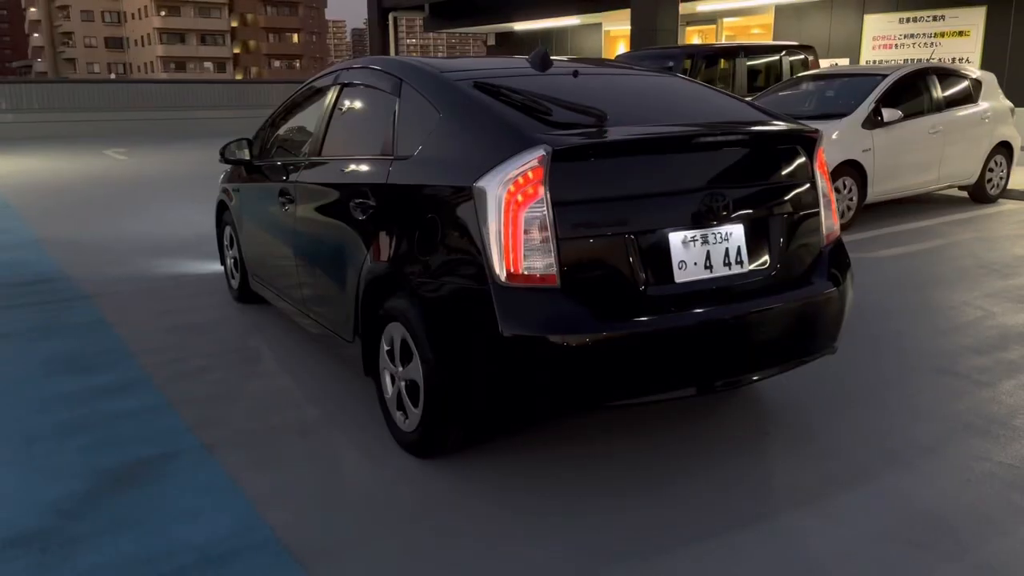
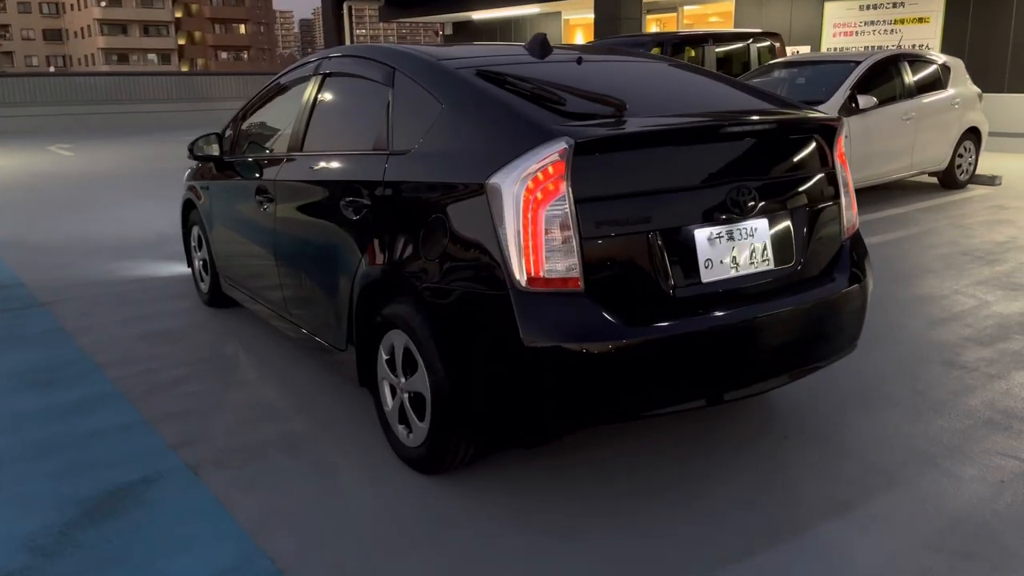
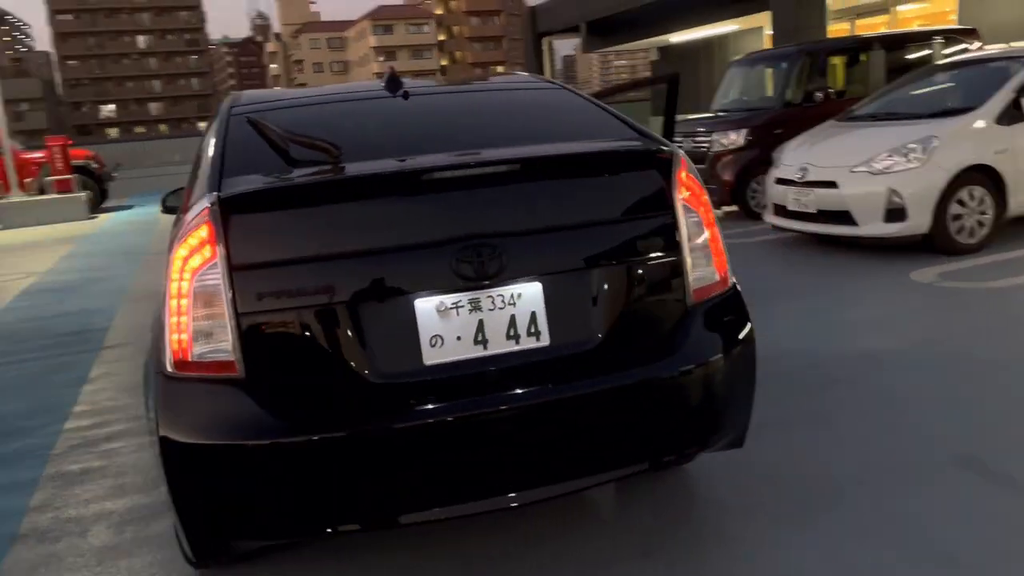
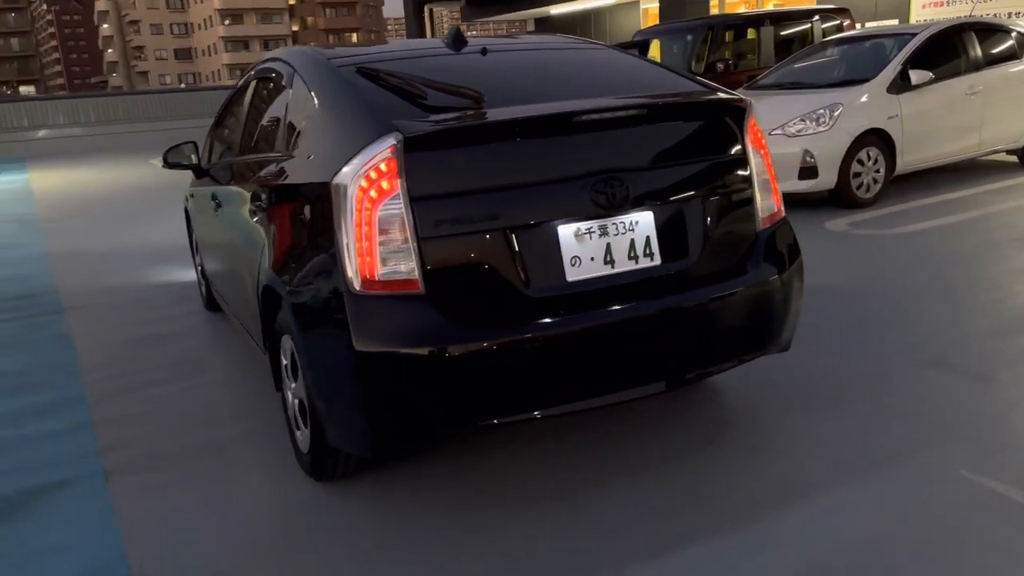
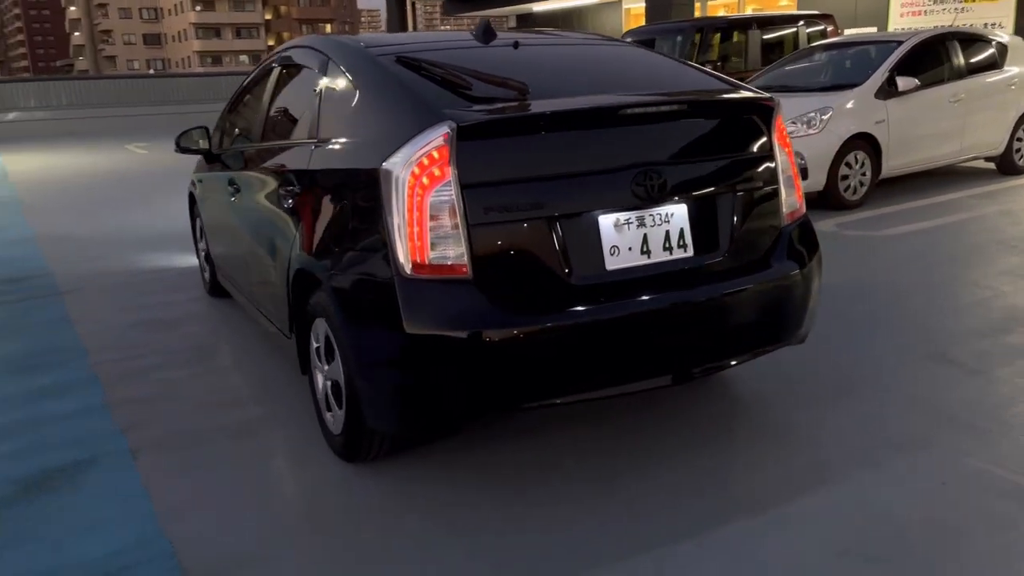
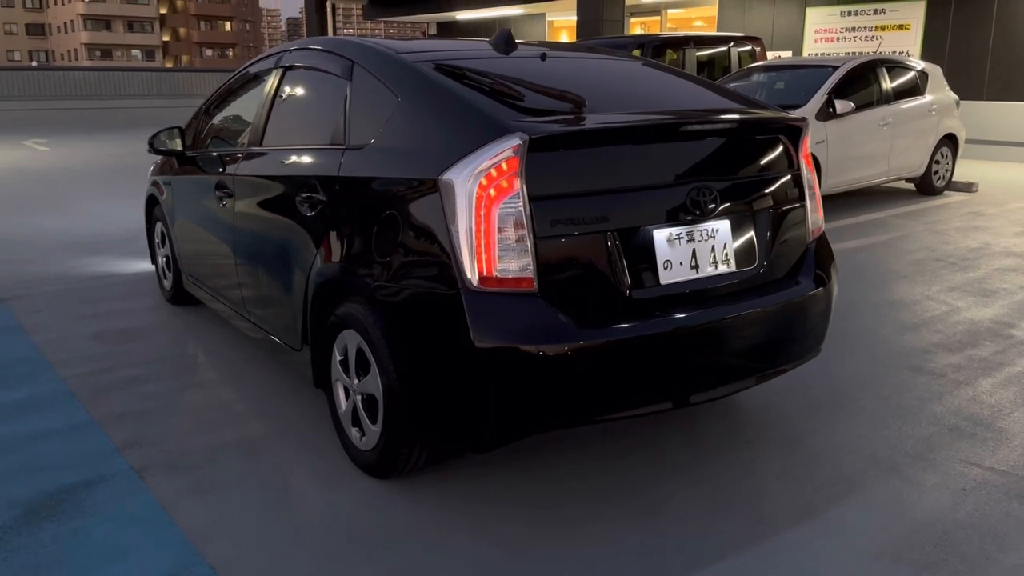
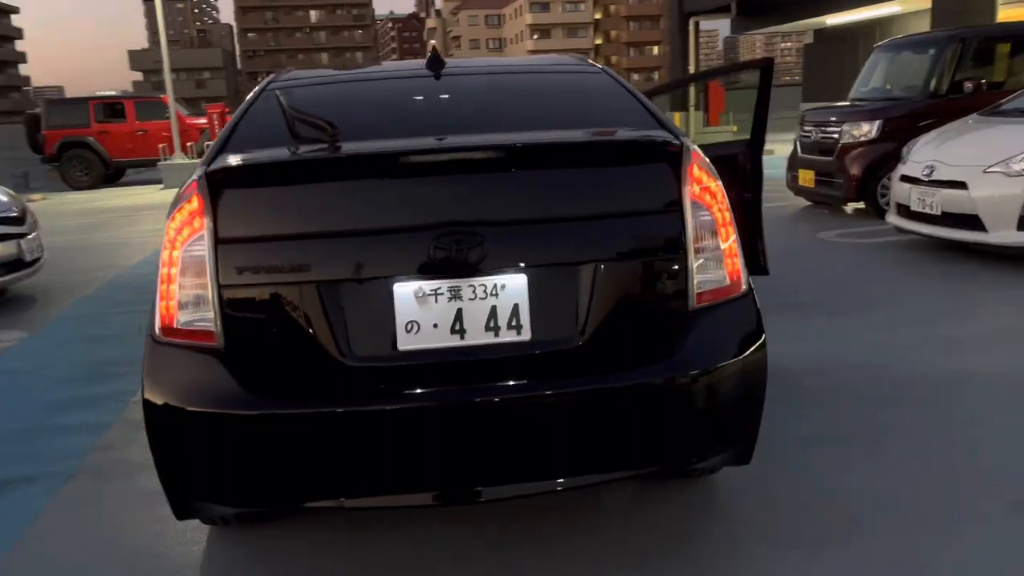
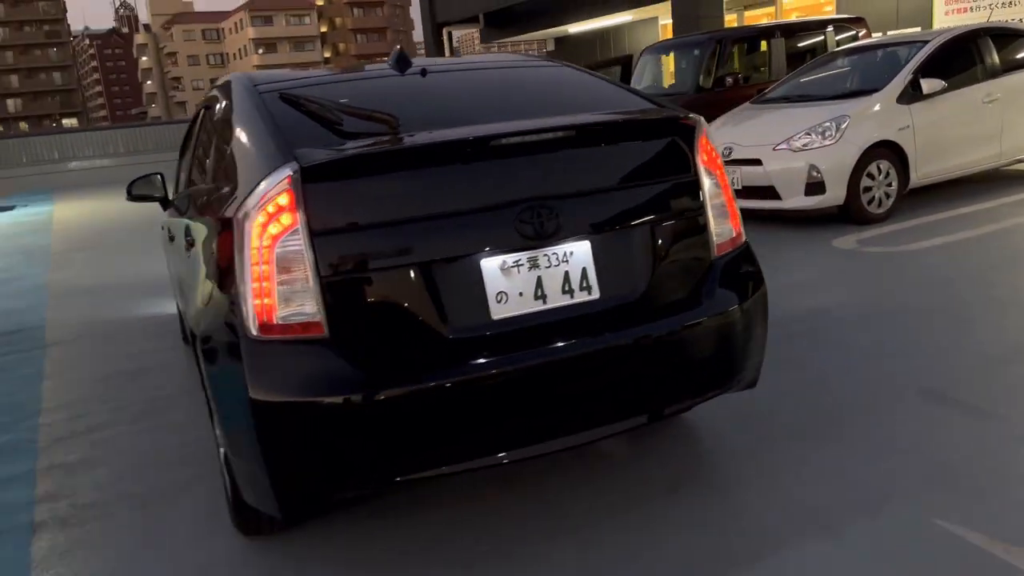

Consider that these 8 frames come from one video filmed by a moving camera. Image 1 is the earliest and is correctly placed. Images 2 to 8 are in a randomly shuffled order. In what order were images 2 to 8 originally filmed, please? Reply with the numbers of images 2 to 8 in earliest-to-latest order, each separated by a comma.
2, 6, 5, 4, 8, 3, 7
